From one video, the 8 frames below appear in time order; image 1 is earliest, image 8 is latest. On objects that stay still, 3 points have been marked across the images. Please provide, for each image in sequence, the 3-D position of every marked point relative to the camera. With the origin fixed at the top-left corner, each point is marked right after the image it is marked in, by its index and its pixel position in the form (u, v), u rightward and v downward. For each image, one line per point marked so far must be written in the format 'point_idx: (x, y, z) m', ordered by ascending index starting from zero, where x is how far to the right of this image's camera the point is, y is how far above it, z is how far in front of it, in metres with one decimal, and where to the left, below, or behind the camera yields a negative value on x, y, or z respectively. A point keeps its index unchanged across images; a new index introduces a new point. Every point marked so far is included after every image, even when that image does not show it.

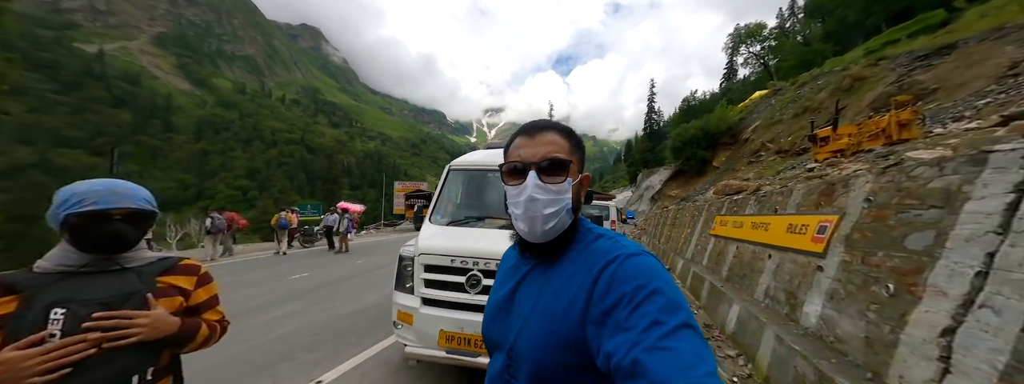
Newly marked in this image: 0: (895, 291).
0: (+5.9, -1.5, +4.2) m
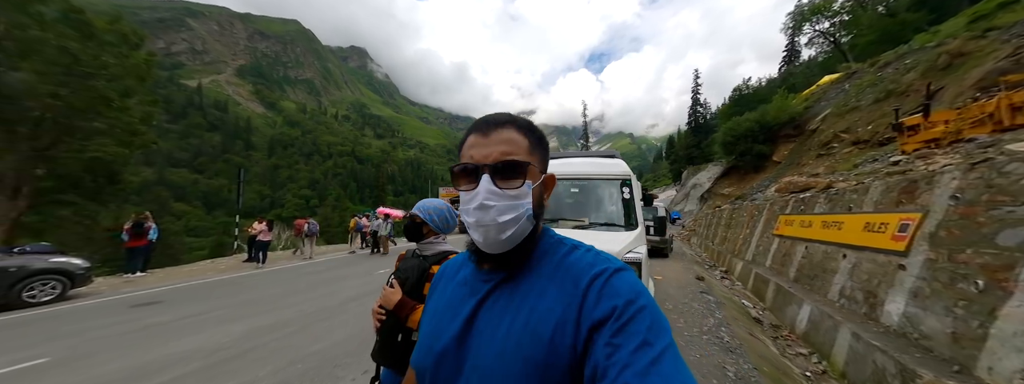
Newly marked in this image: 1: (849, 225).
0: (+7.4, -1.5, +4.2) m
1: (+9.5, -0.9, +7.7) m
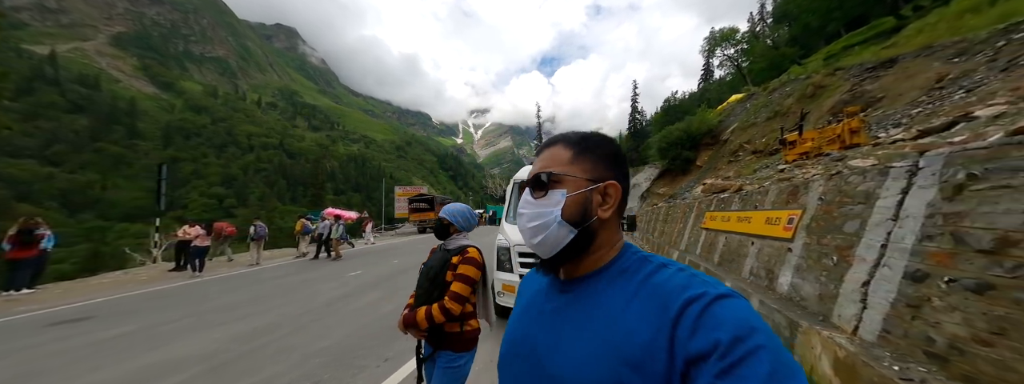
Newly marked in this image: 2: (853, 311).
0: (+7.4, -1.6, +6.2) m
1: (+8.9, -1.0, +10.0) m
2: (+6.7, -2.3, +5.4) m
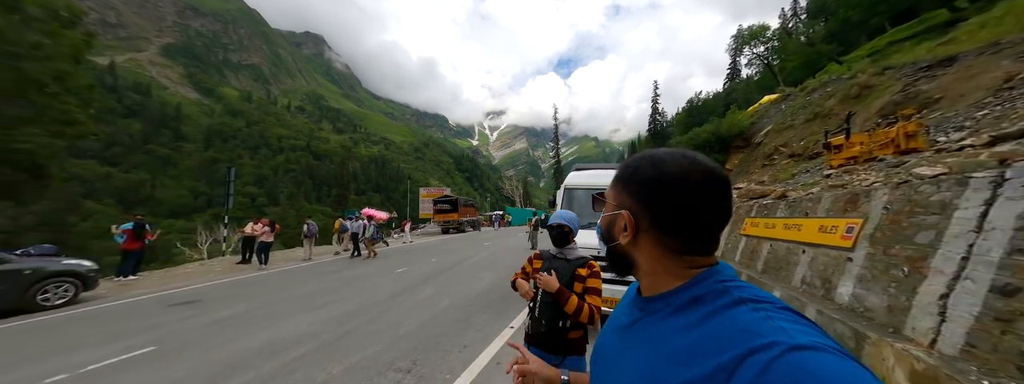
0: (+8.8, -1.8, +6.1) m
1: (+10.5, -1.2, +9.8) m
2: (+8.1, -2.6, +5.3) m
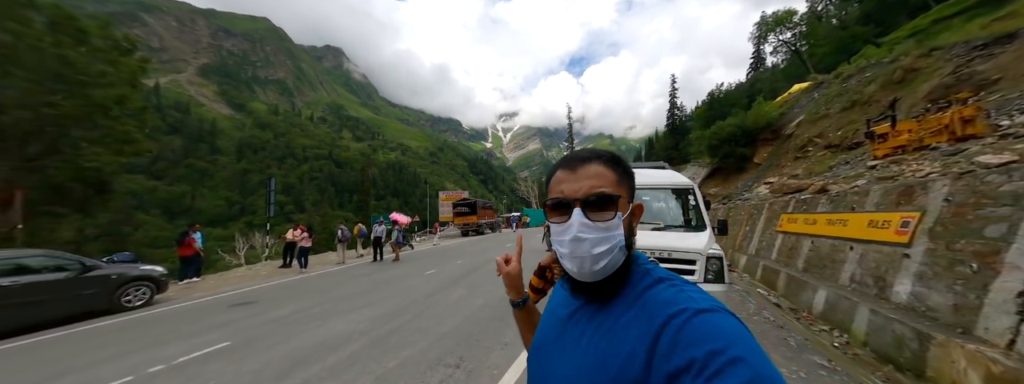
0: (+9.7, -1.6, +5.7) m
1: (+11.6, -1.0, +9.3) m
2: (+8.9, -2.4, +4.9) m
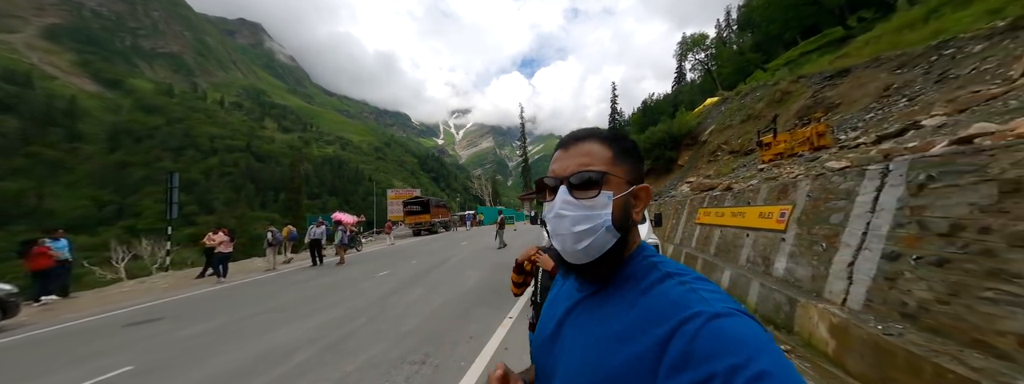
0: (+8.7, -1.5, +7.5) m
1: (+9.9, -0.9, +11.4) m
2: (+8.1, -2.3, +6.7) m
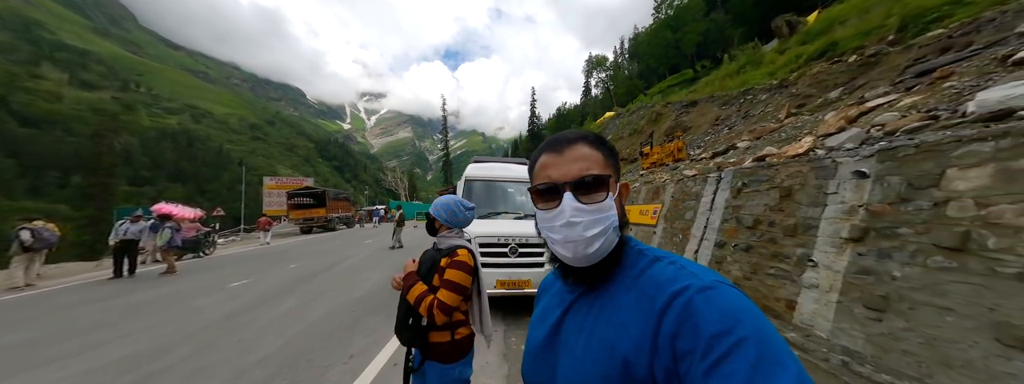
0: (+5.8, -1.6, +9.4) m
1: (+5.9, -0.9, +13.5) m
2: (+5.5, -2.4, +8.4) m
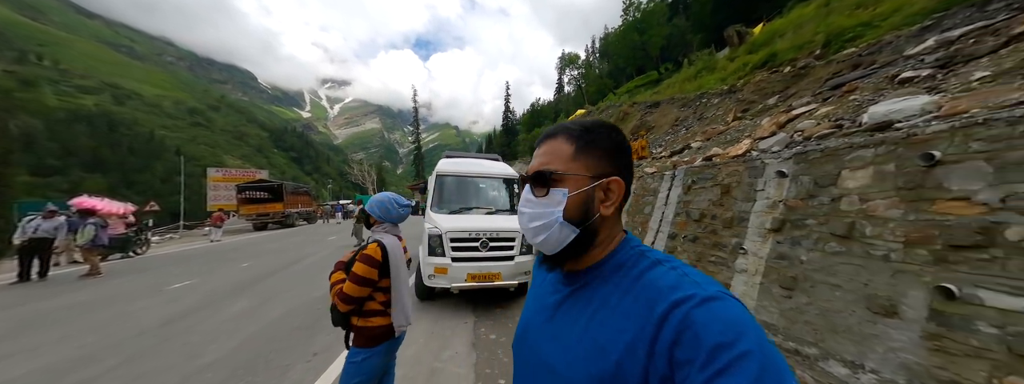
0: (+4.7, -1.4, +10.1) m
1: (+4.4, -0.7, +14.2) m
2: (+4.5, -2.2, +9.1) m
